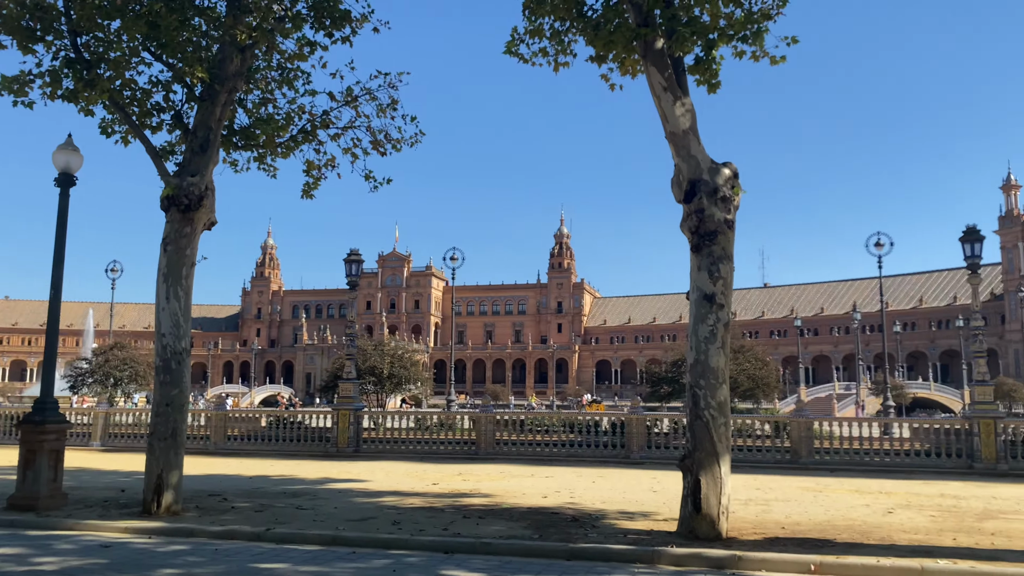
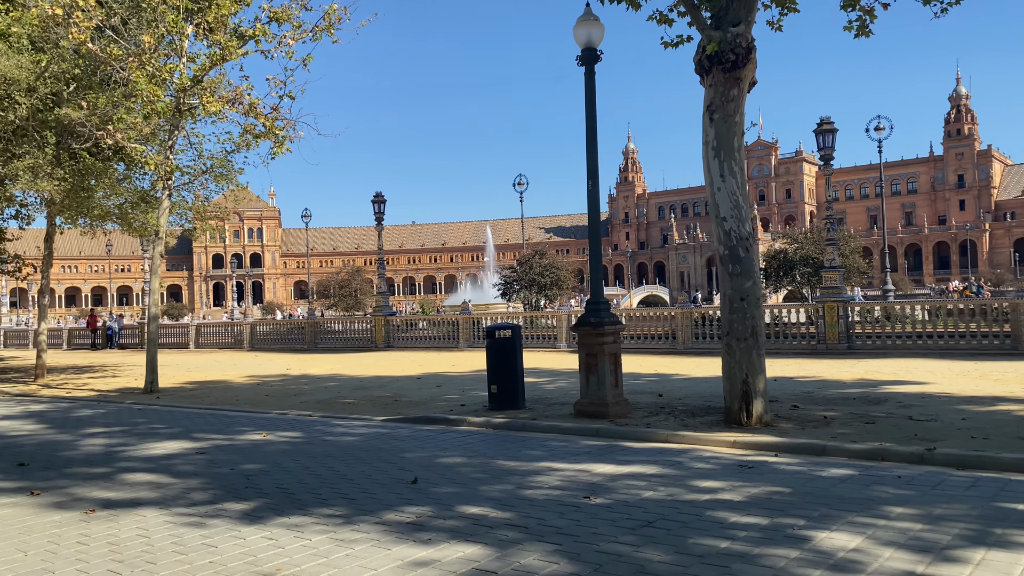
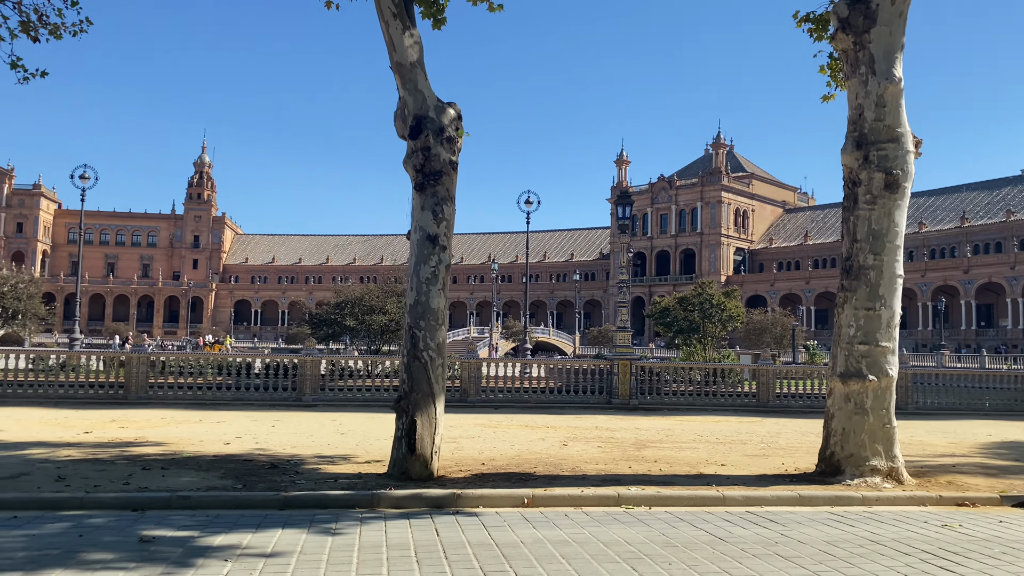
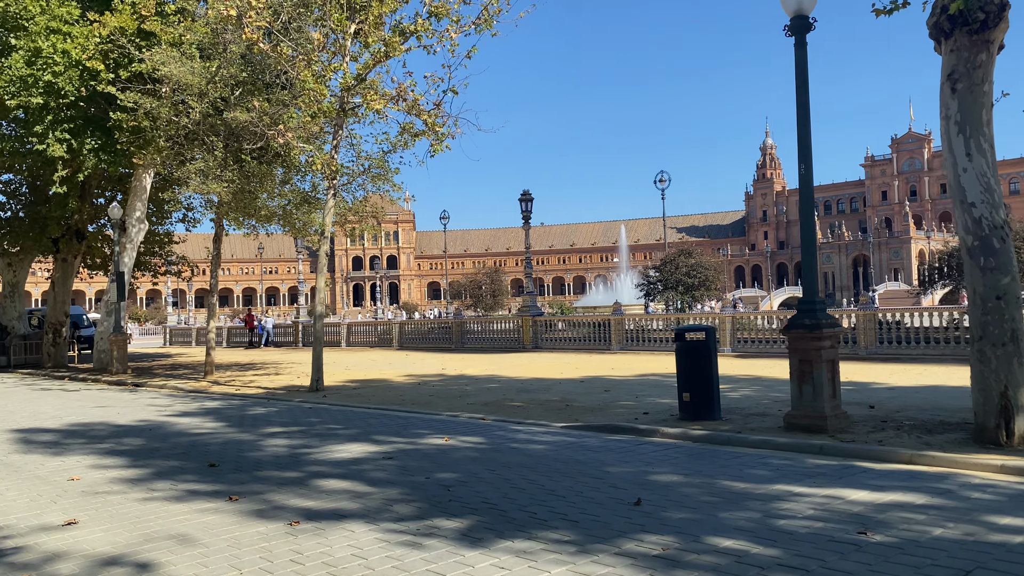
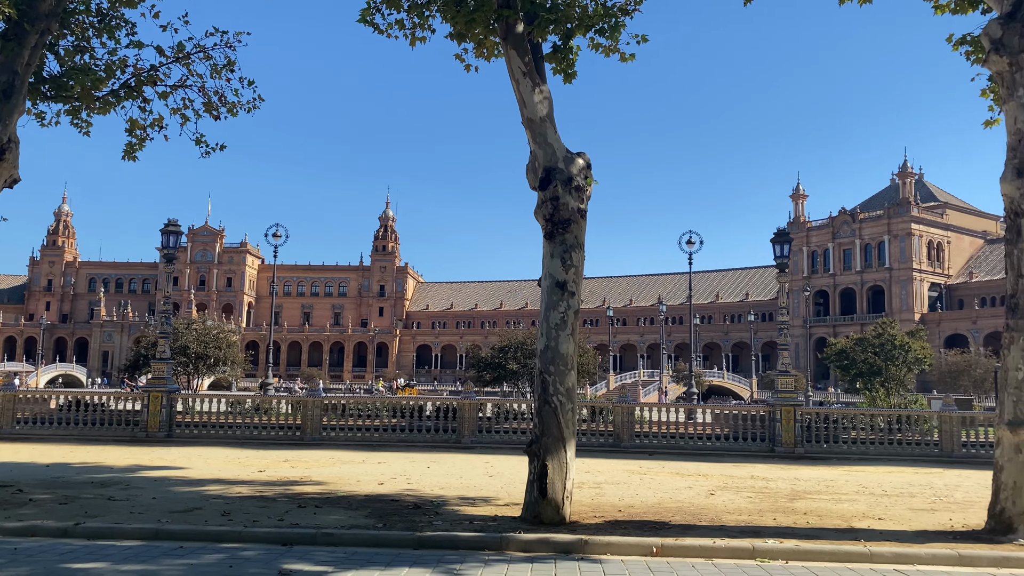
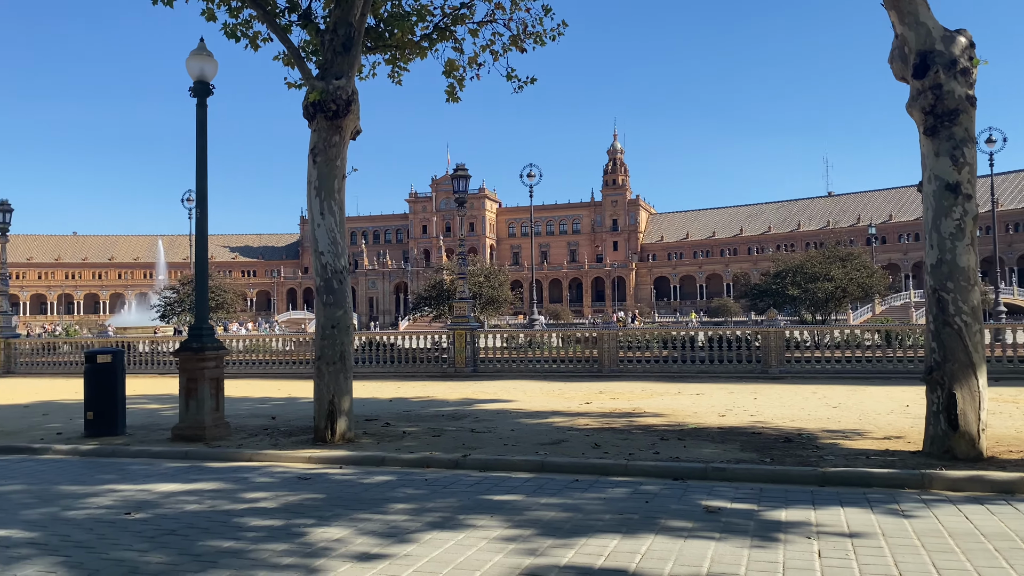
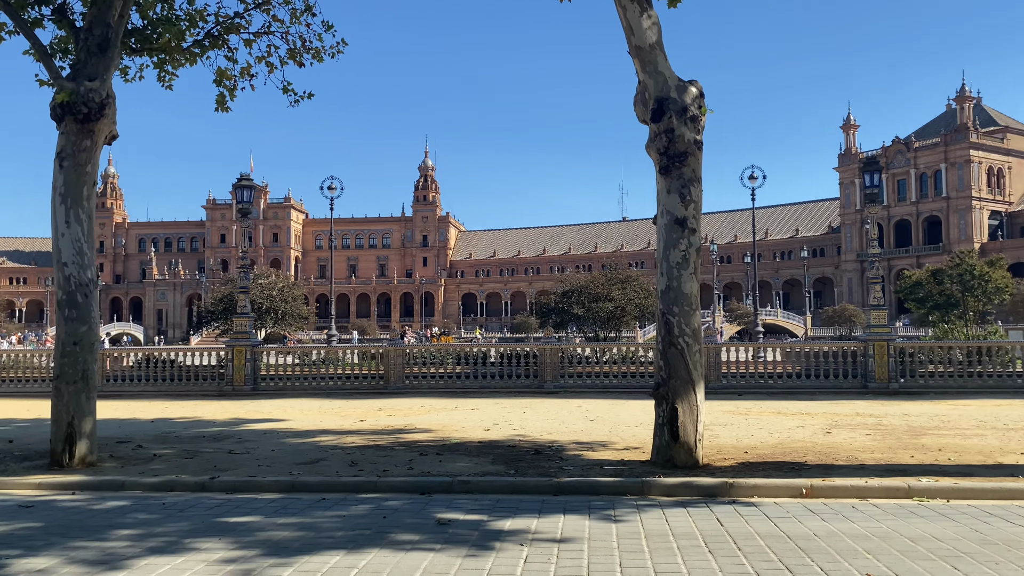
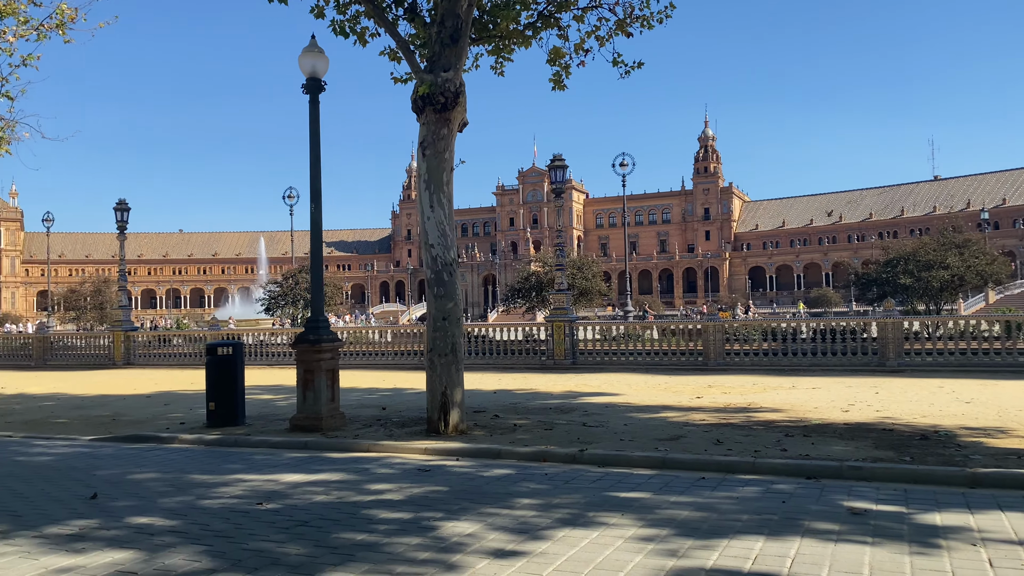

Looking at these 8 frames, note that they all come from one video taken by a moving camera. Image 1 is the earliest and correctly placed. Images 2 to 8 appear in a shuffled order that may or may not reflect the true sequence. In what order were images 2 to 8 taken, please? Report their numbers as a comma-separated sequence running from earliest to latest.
5, 3, 7, 6, 8, 2, 4
